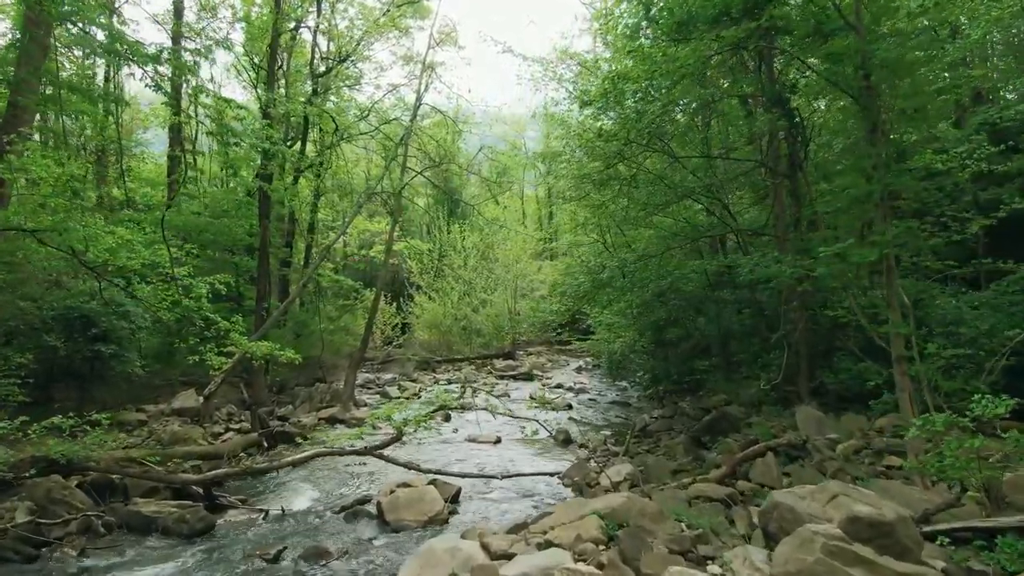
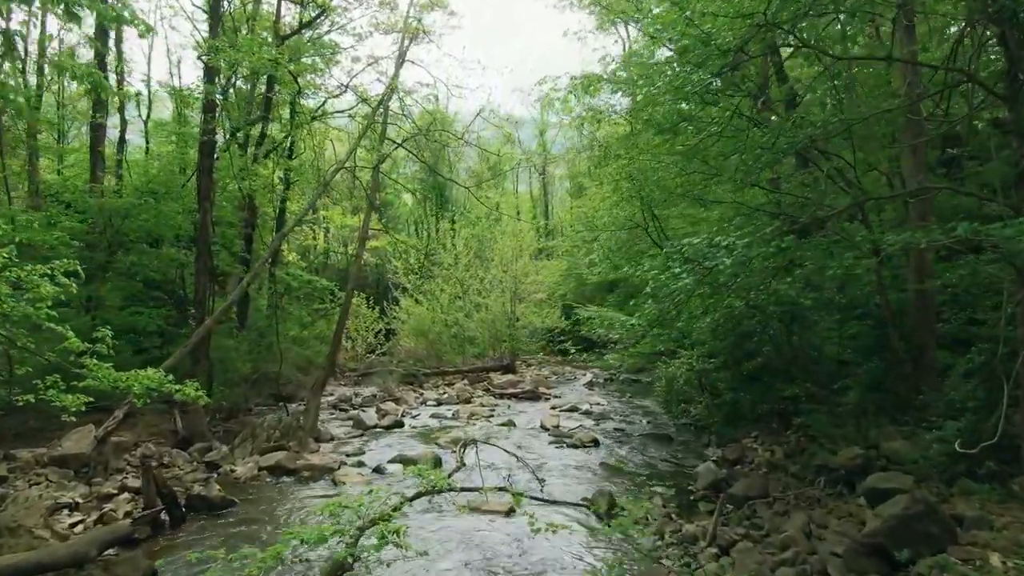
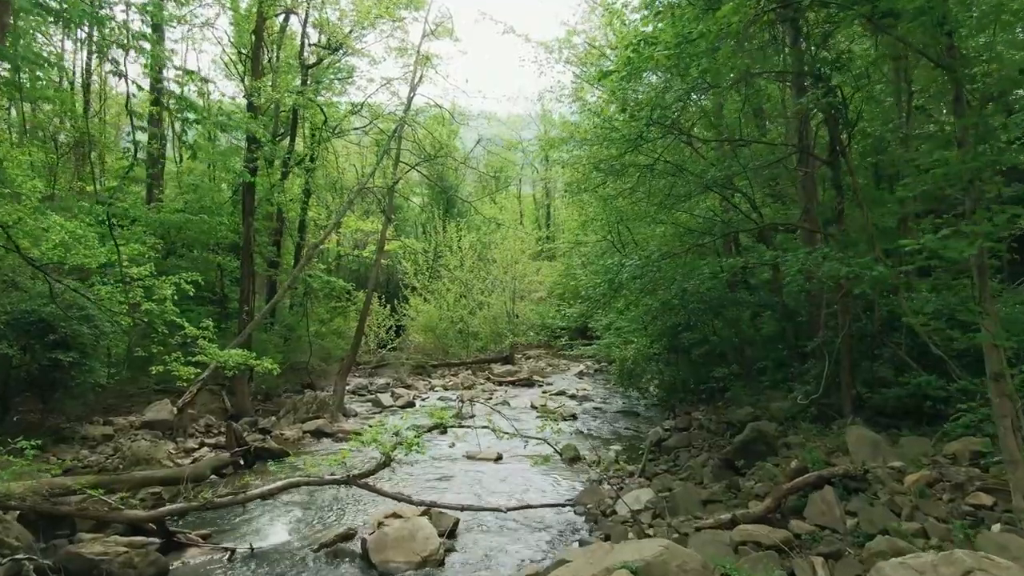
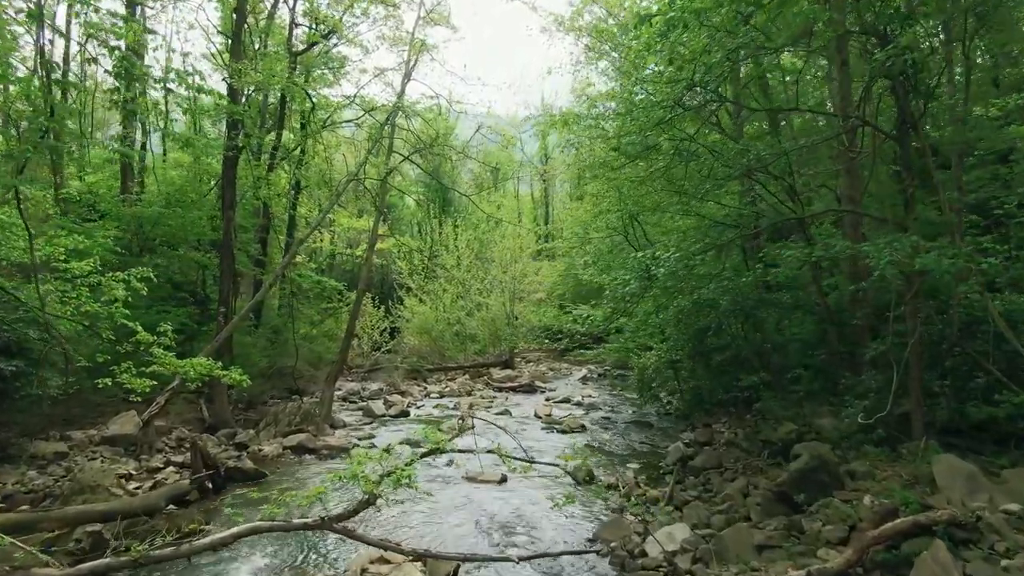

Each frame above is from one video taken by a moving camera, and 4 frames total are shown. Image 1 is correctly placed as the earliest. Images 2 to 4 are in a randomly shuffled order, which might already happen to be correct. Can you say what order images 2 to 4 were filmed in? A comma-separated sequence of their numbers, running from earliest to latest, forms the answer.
3, 4, 2
